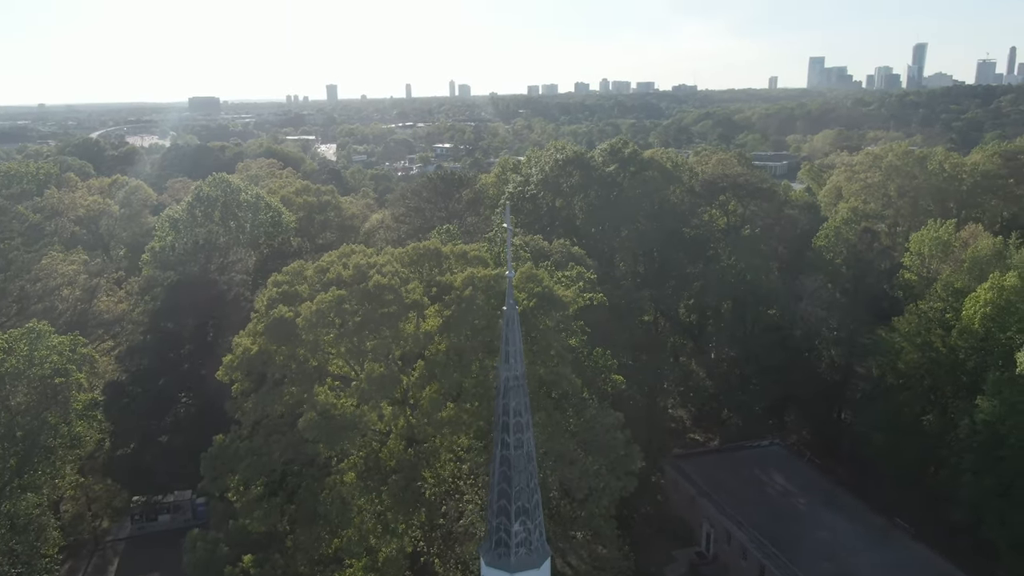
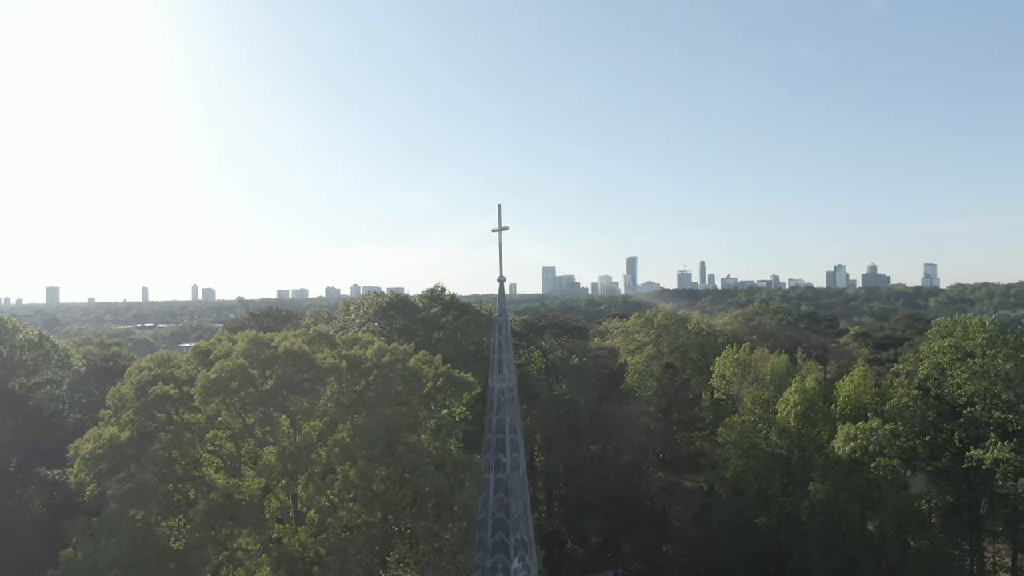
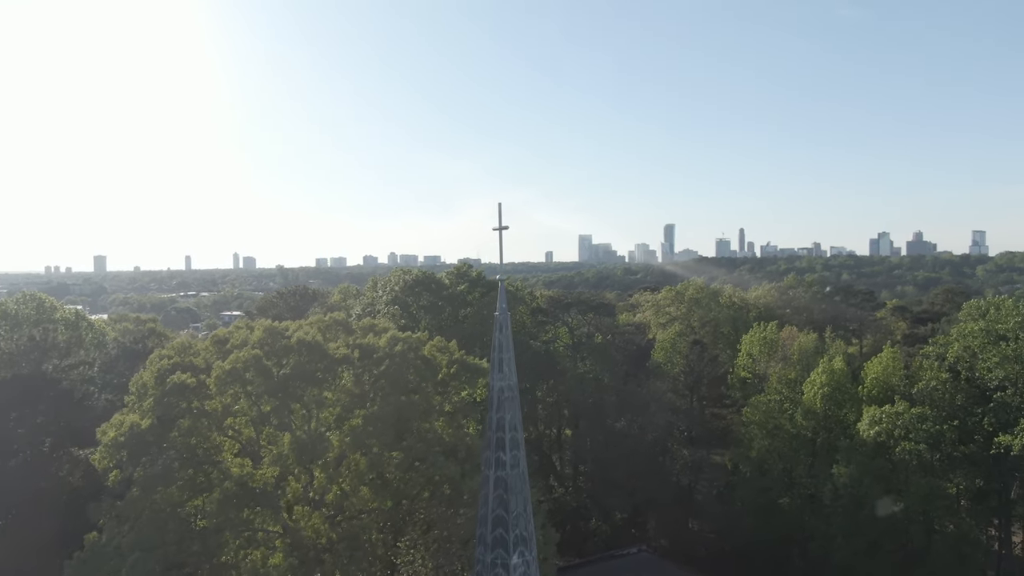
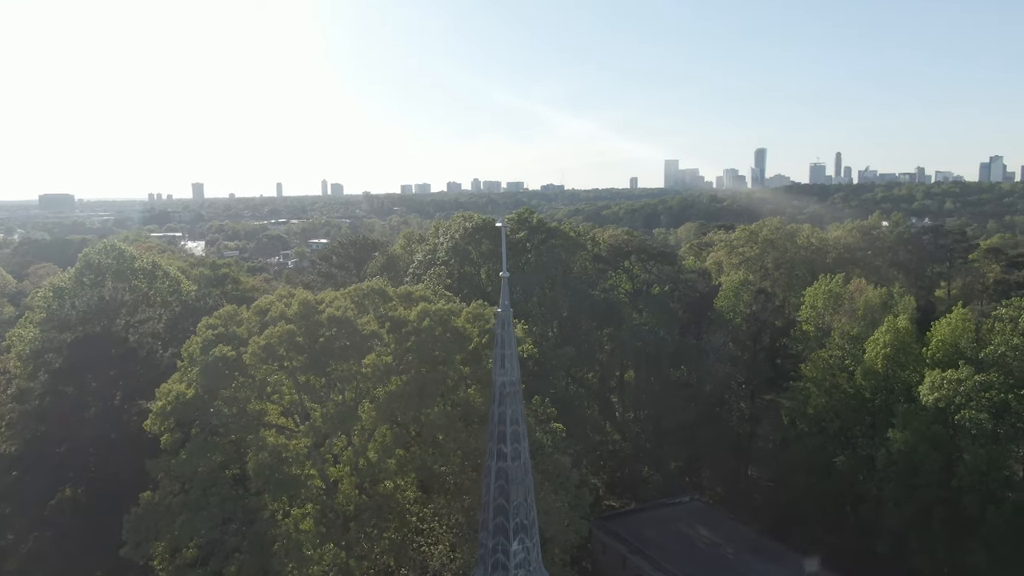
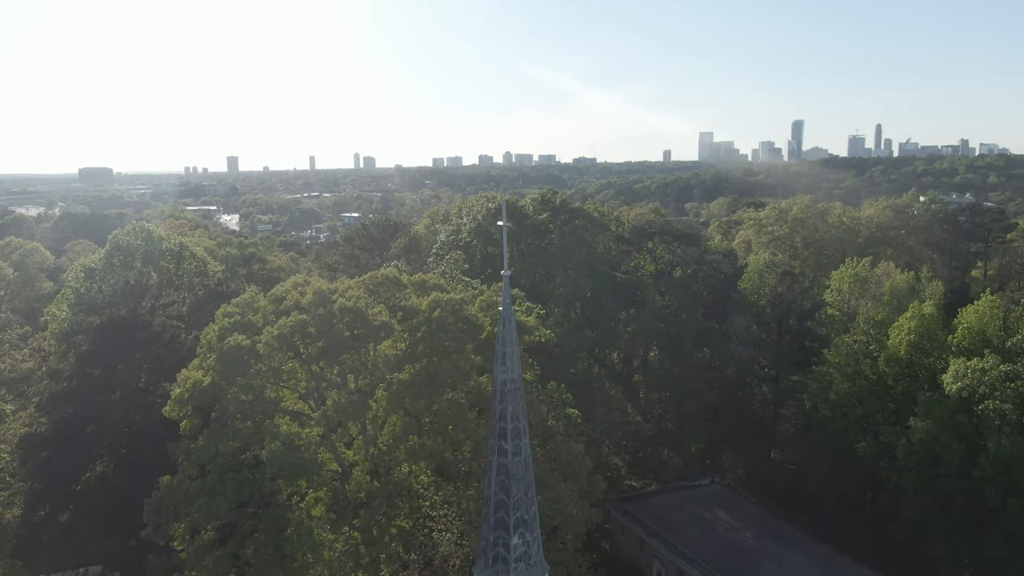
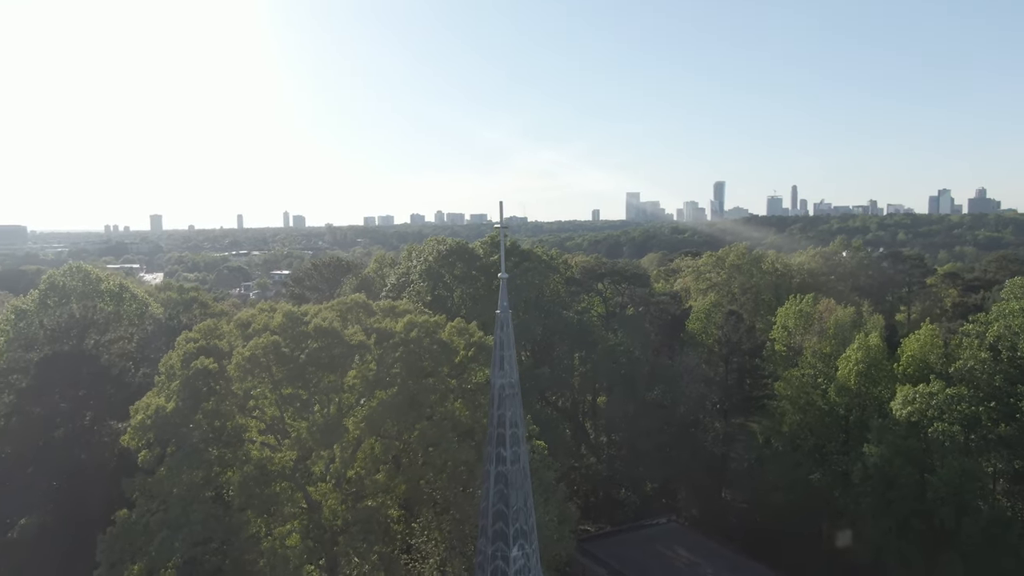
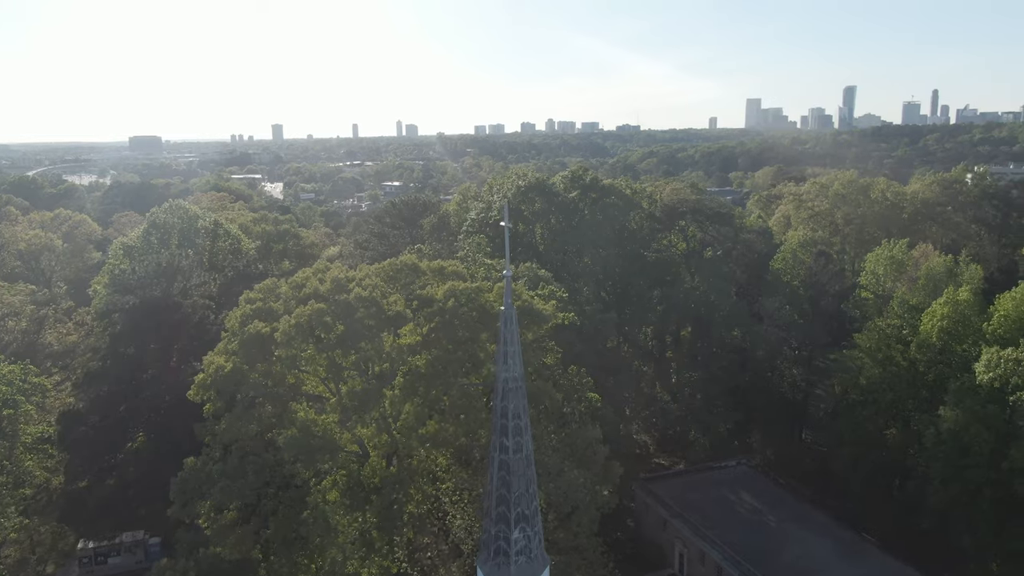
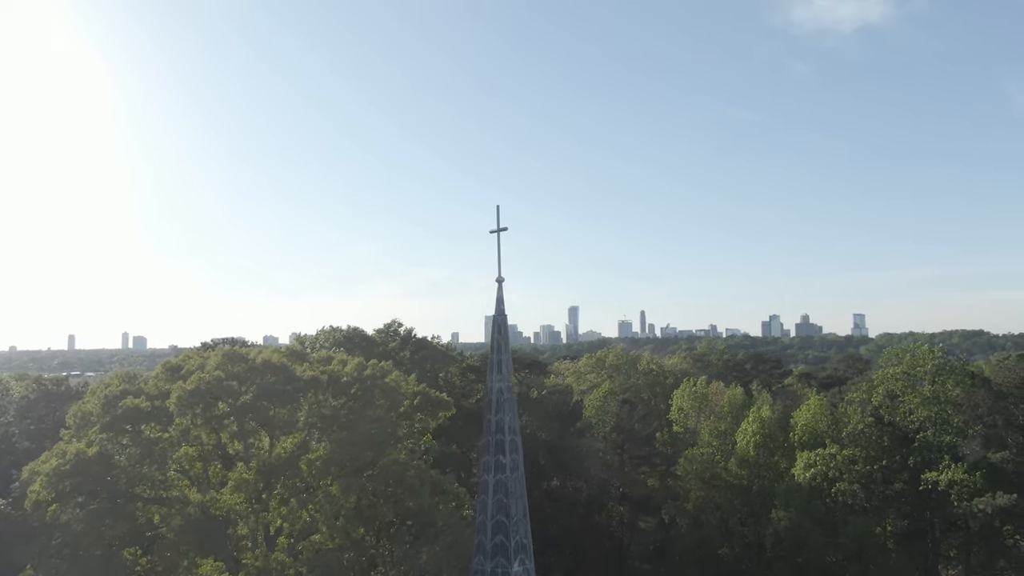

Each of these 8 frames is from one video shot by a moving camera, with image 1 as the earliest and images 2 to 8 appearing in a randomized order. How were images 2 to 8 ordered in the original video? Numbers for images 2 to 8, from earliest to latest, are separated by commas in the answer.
7, 5, 4, 6, 3, 2, 8
